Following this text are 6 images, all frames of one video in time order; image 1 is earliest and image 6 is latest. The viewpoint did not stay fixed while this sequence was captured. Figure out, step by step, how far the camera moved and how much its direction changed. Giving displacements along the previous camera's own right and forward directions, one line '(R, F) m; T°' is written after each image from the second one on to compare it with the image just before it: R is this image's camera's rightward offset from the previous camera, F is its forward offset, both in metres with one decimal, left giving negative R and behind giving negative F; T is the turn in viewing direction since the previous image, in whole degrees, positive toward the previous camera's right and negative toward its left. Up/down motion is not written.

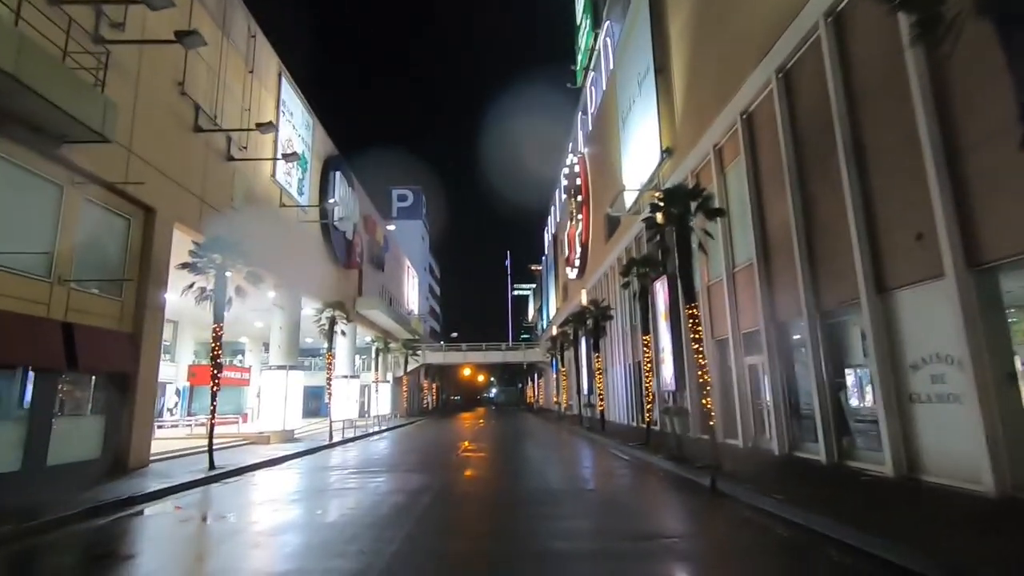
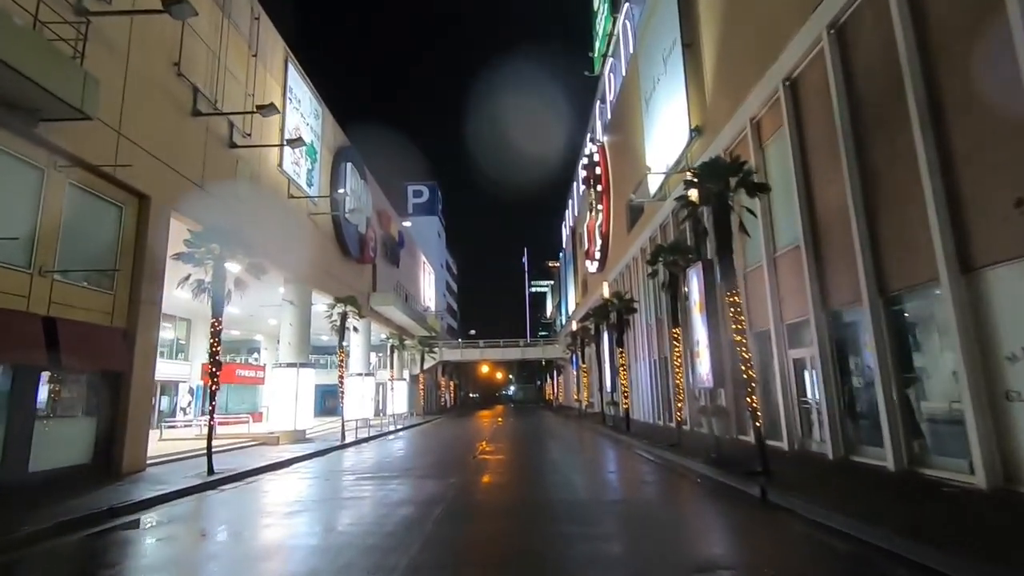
(0.0, +1.2) m; -2°
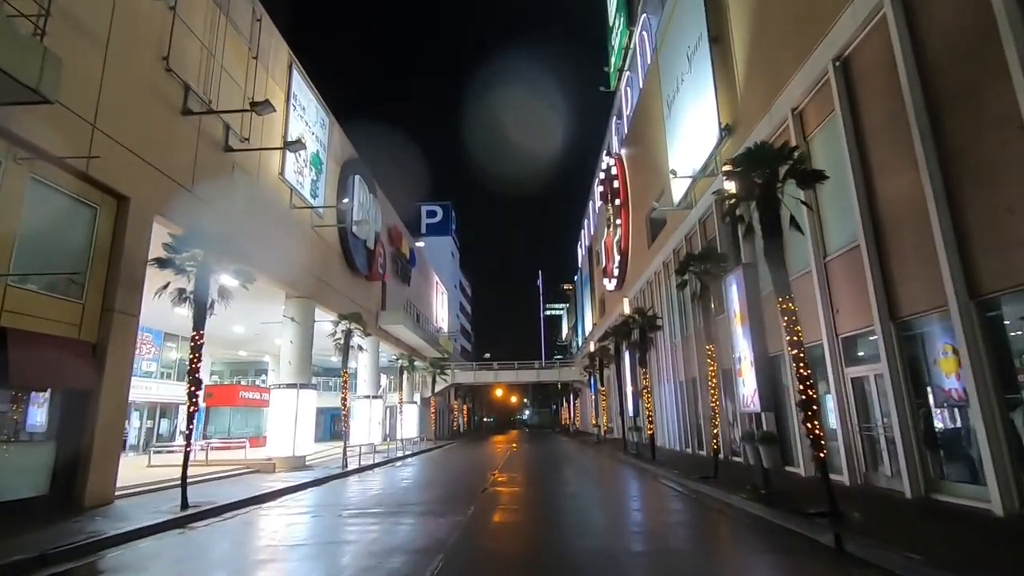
(0.0, +1.5) m; -1°
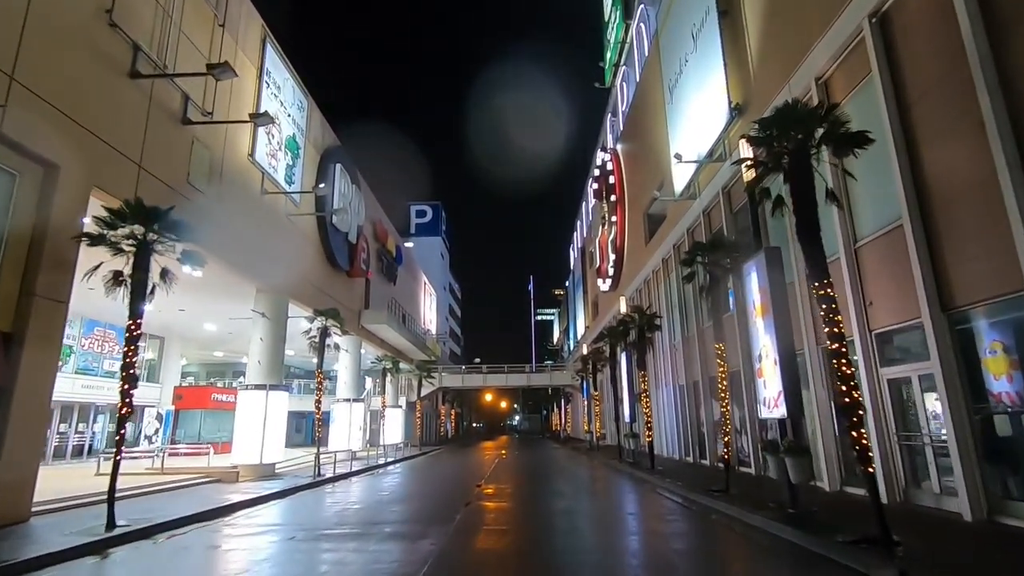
(+0.1, +1.5) m; +1°
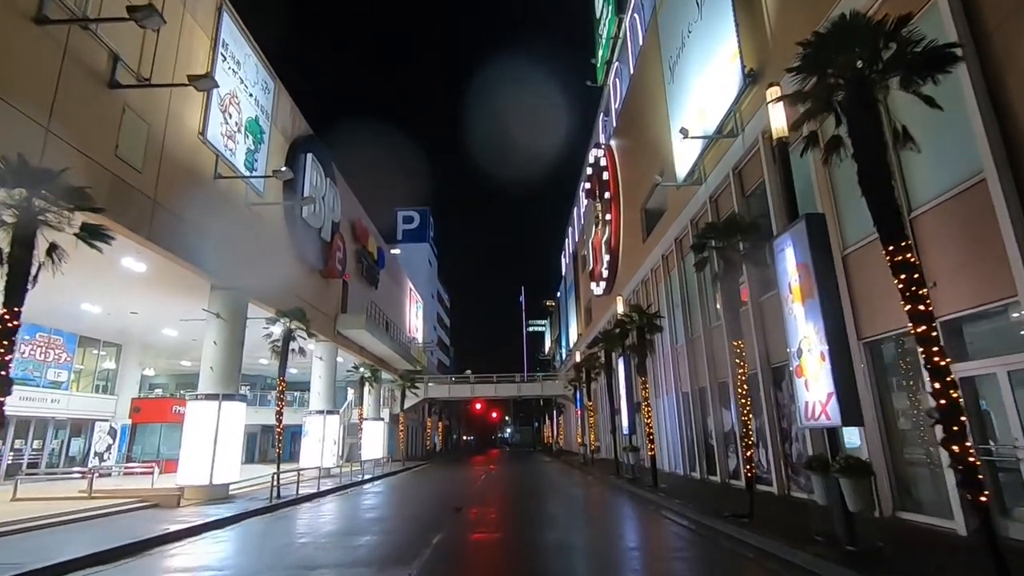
(+0.2, +2.0) m; +1°
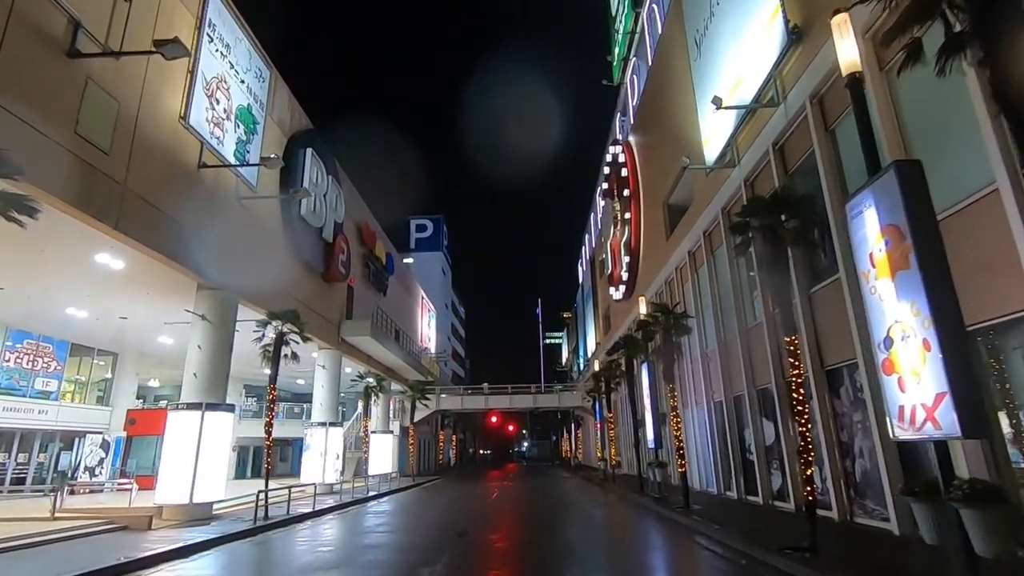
(+0.1, +1.7) m; -2°
